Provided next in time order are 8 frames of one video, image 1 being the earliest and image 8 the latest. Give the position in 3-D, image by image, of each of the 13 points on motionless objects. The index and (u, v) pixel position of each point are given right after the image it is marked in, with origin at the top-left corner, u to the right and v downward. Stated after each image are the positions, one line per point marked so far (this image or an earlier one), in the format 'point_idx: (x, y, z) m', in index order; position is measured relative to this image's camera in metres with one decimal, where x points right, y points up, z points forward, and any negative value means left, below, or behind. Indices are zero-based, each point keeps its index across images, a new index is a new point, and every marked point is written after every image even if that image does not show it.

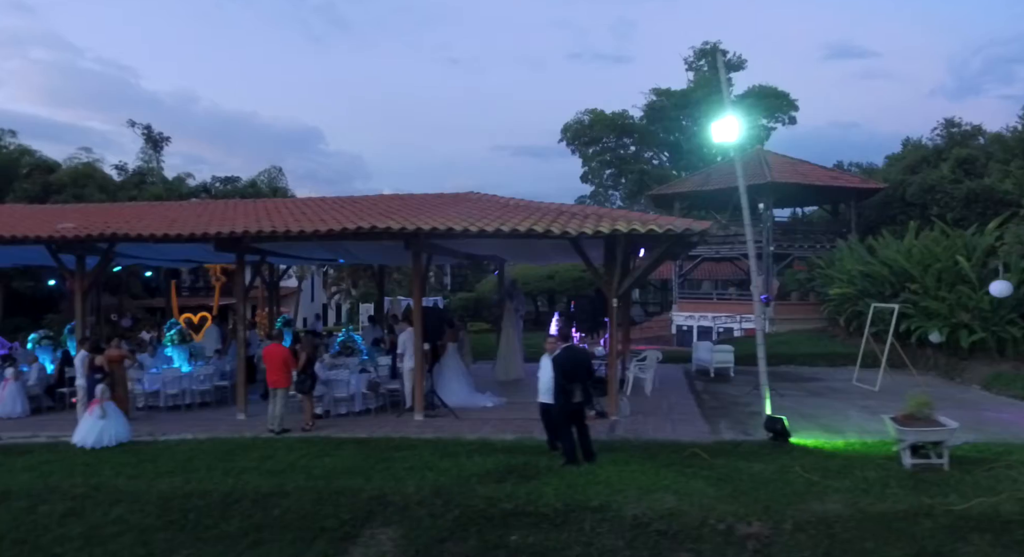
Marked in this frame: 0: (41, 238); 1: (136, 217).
0: (-7.2, +0.6, +11.0) m
1: (-6.1, +1.0, +11.8) m
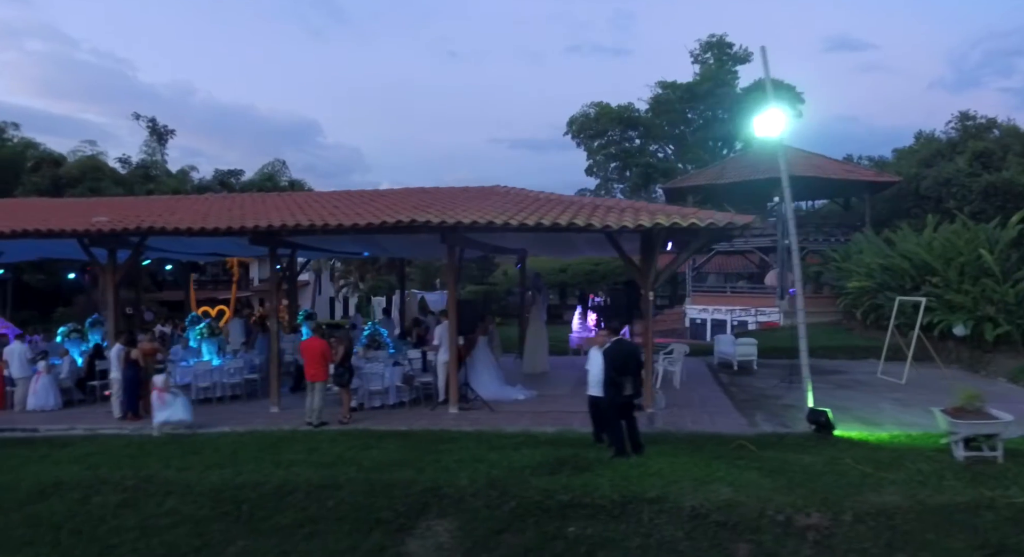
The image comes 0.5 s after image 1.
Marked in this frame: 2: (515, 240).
0: (-6.7, +0.7, +11.0) m
1: (-5.6, +1.1, +11.8) m
2: (+0.1, +0.6, +11.0) m
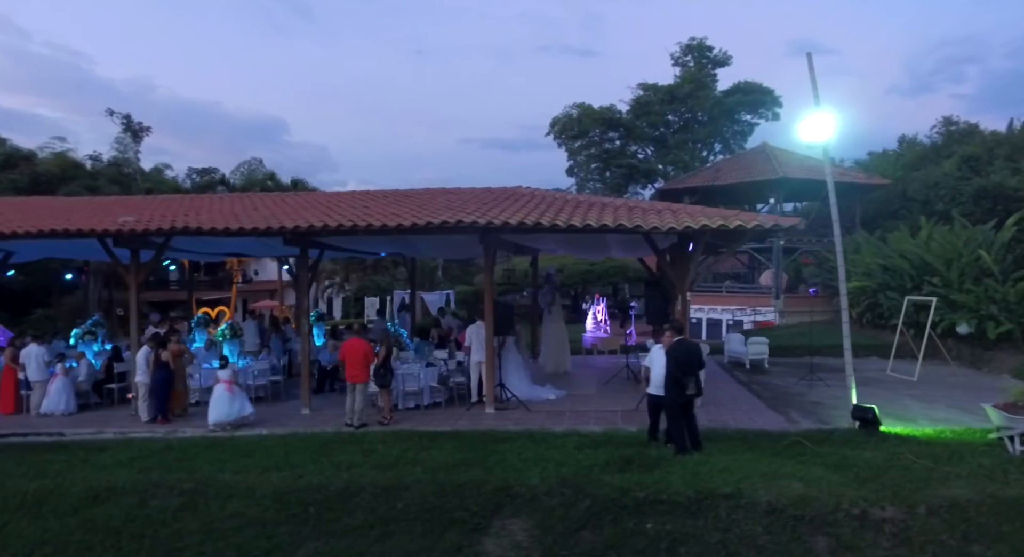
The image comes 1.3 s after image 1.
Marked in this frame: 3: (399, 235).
0: (-6.2, +0.7, +10.8) m
1: (-5.1, +1.1, +11.6) m
2: (+0.6, +0.6, +11.1) m
3: (-1.7, +0.7, +11.0) m
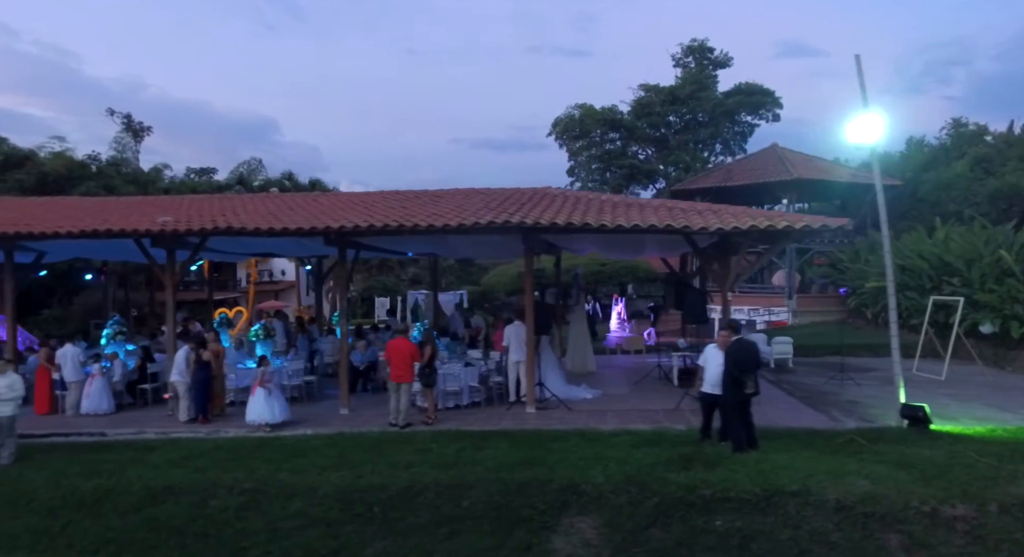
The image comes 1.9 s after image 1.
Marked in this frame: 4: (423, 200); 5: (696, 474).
0: (-5.6, +0.7, +10.8) m
1: (-4.5, +1.1, +11.6) m
2: (+1.2, +0.6, +11.2) m
3: (-1.1, +0.7, +11.0) m
4: (-1.5, +1.3, +12.1) m
5: (+1.8, -2.0, +7.1) m
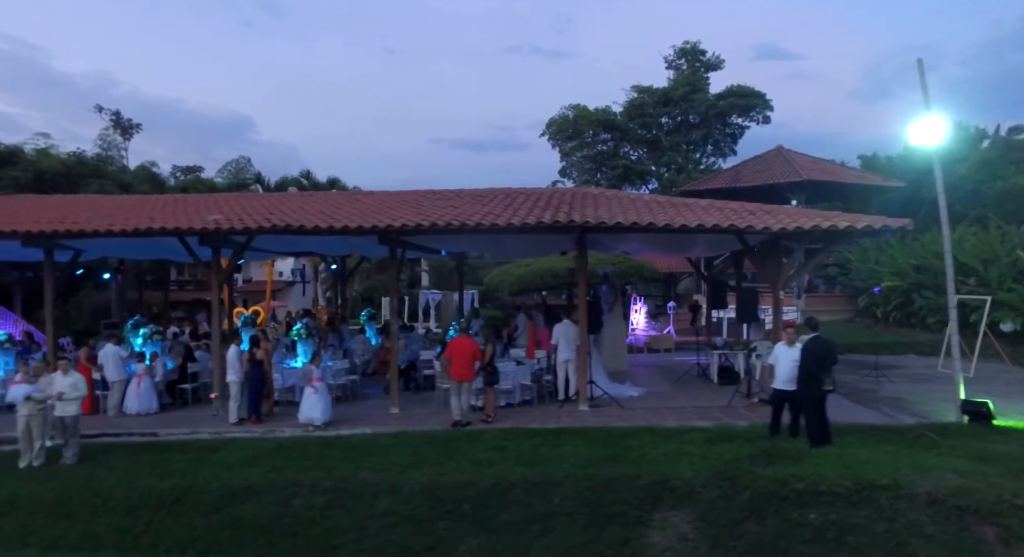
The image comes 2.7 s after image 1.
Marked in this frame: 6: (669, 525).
0: (-4.8, +0.7, +10.7) m
1: (-3.7, +1.1, +11.6) m
2: (+2.0, +0.6, +11.3) m
3: (-0.3, +0.7, +11.0) m
4: (-0.8, +1.3, +12.2) m
5: (+2.8, -1.9, +7.3) m
6: (+1.5, -2.4, +7.0) m
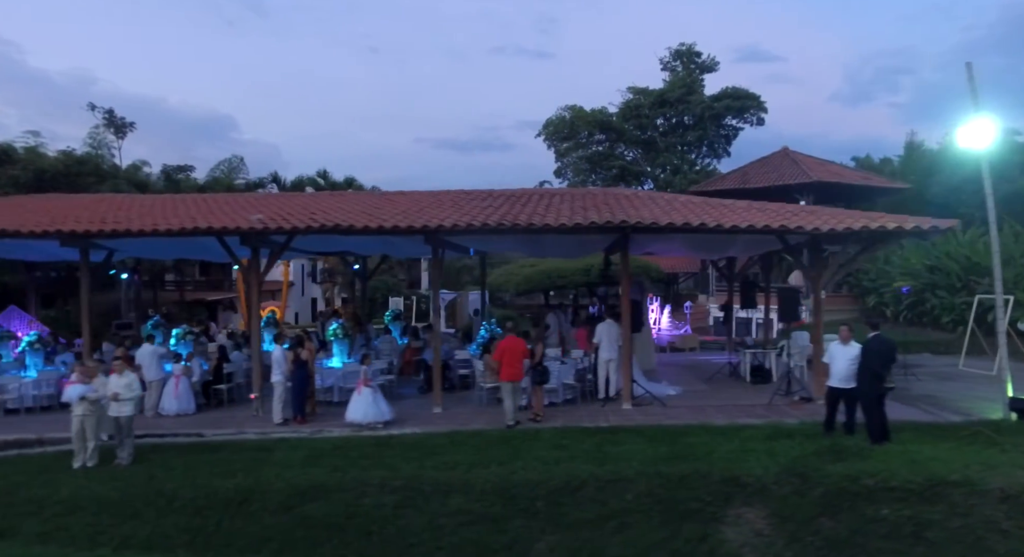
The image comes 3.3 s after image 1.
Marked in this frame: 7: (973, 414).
0: (-4.1, +0.7, +10.7) m
1: (-3.1, +1.1, +11.5) m
2: (+2.7, +0.6, +11.4) m
3: (+0.3, +0.7, +11.1) m
4: (-0.1, +1.3, +12.2) m
5: (+3.5, -1.9, +7.4) m
6: (+2.3, -2.4, +7.1) m
7: (+6.2, -1.8, +9.6) m
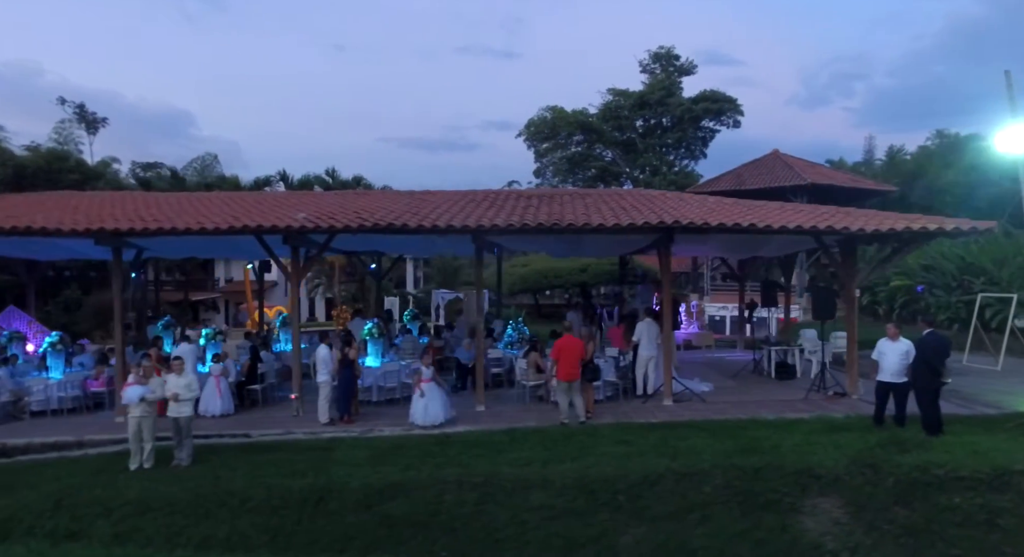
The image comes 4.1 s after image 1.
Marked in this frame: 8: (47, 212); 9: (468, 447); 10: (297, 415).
0: (-3.4, +0.8, +10.6) m
1: (-2.4, +1.1, +11.5) m
2: (+3.4, +0.6, +11.6) m
3: (+1.0, +0.7, +11.2) m
4: (+0.5, +1.3, +12.4) m
5: (+4.4, -1.9, +7.7) m
6: (+3.2, -2.4, +7.3) m
7: (+7.0, -1.8, +10.1) m
8: (-7.5, +1.1, +11.5) m
9: (-0.6, -2.1, +8.9) m
10: (-3.4, -2.2, +11.3) m
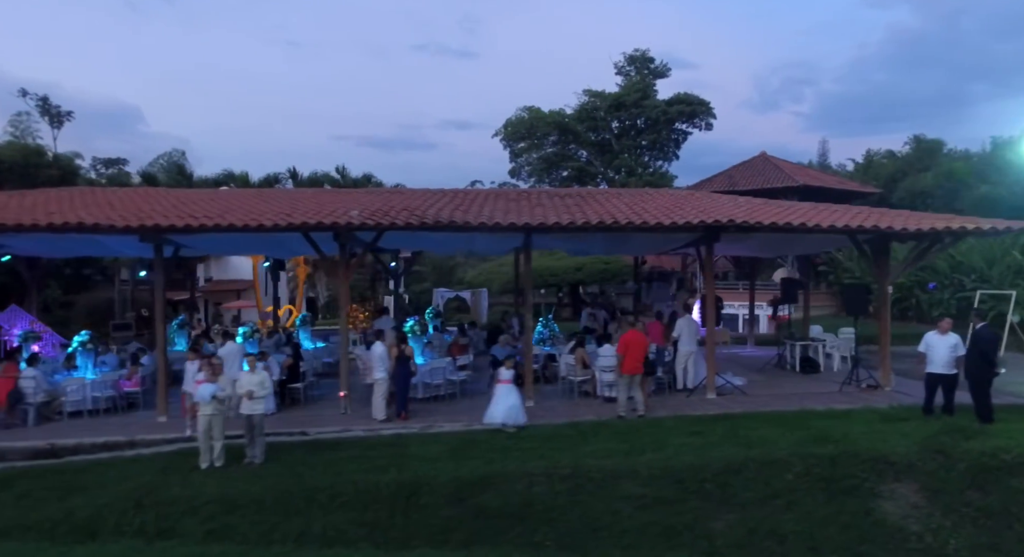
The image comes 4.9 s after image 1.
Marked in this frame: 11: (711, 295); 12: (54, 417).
0: (-2.6, +0.8, +10.6) m
1: (-1.6, +1.2, +11.6) m
2: (+4.1, +0.7, +12.0) m
3: (+1.8, +0.7, +11.5) m
4: (+1.2, +1.4, +12.6) m
5: (+5.3, -1.9, +8.1) m
6: (+4.2, -2.3, +7.7) m
7: (+7.8, -1.8, +10.7) m
8: (-6.7, +1.1, +11.2) m
9: (+0.4, -2.1, +9.1) m
10: (-2.6, -2.1, +11.3) m
11: (+3.2, -0.3, +11.7) m
12: (-7.5, -2.3, +11.7) m
